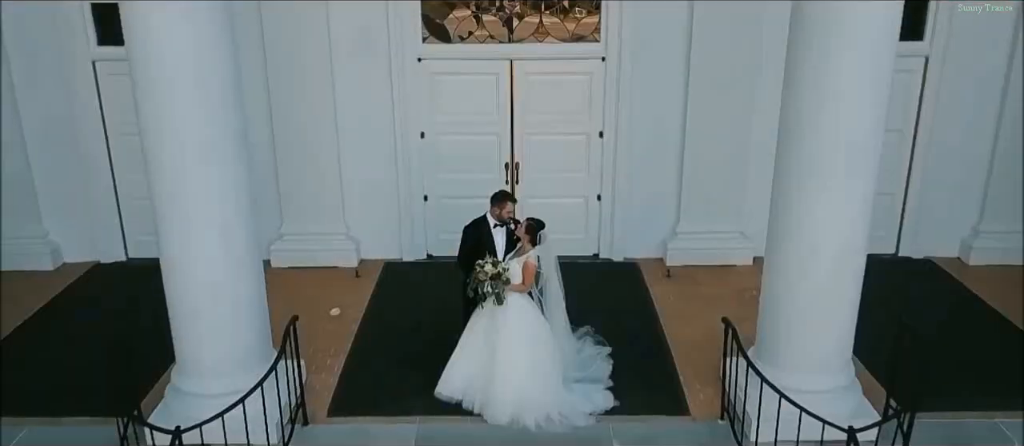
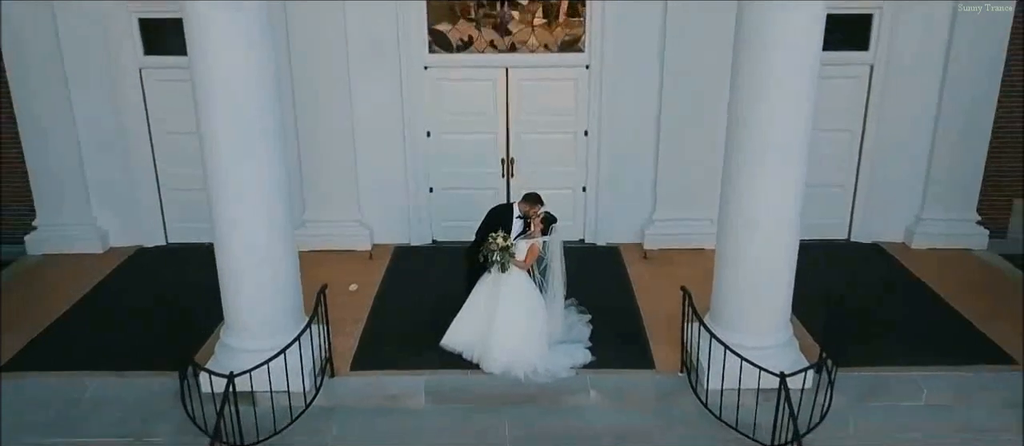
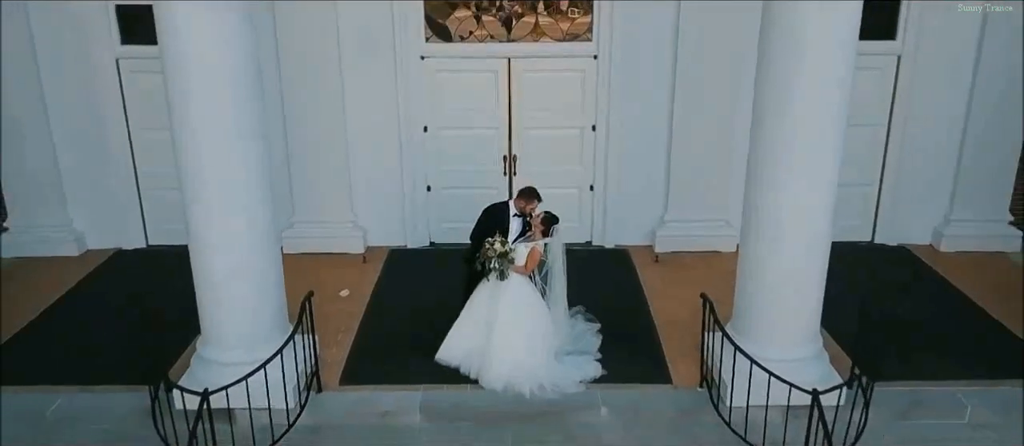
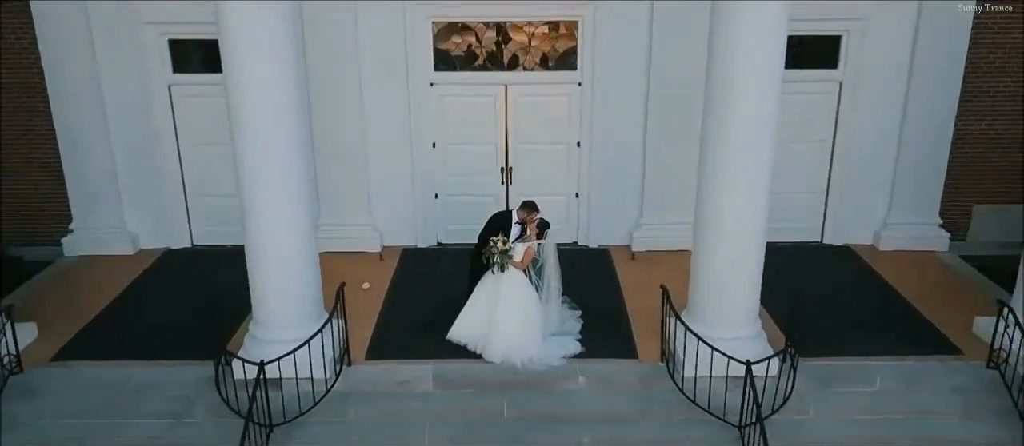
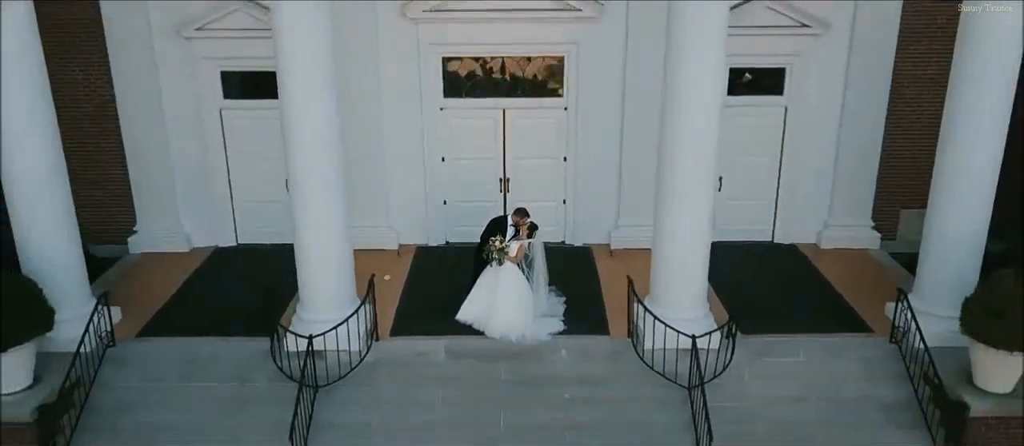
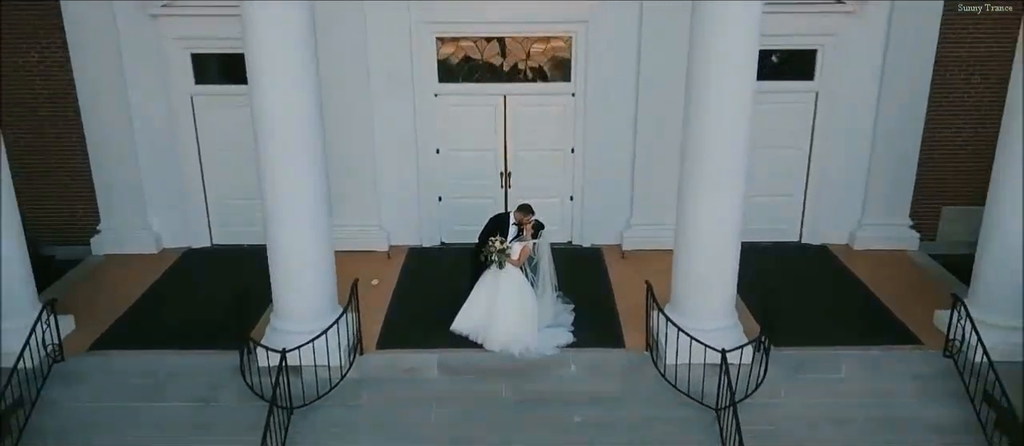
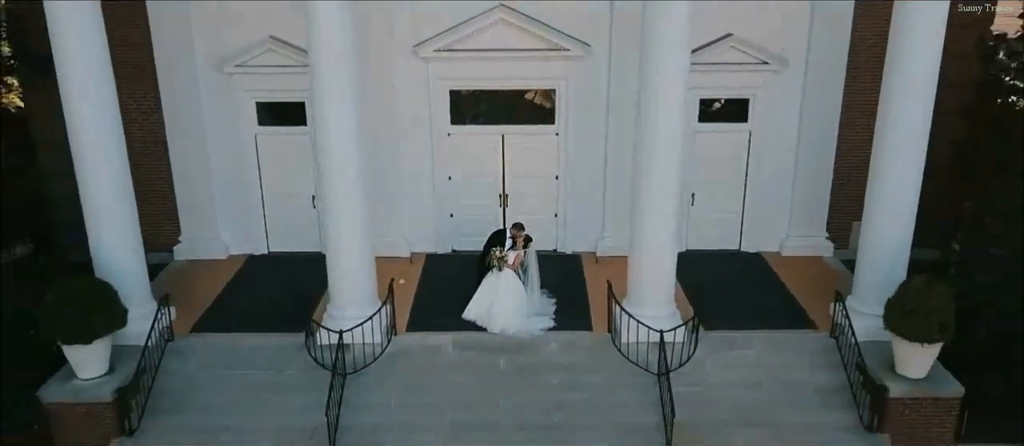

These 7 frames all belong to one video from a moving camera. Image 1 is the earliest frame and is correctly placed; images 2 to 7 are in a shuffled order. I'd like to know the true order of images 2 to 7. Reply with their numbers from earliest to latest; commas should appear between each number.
3, 2, 4, 6, 5, 7
